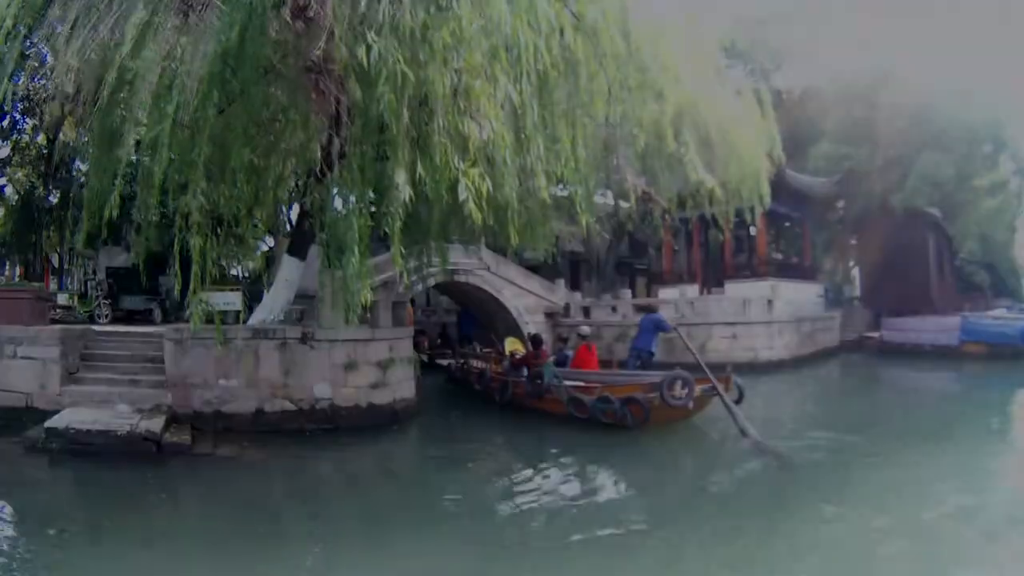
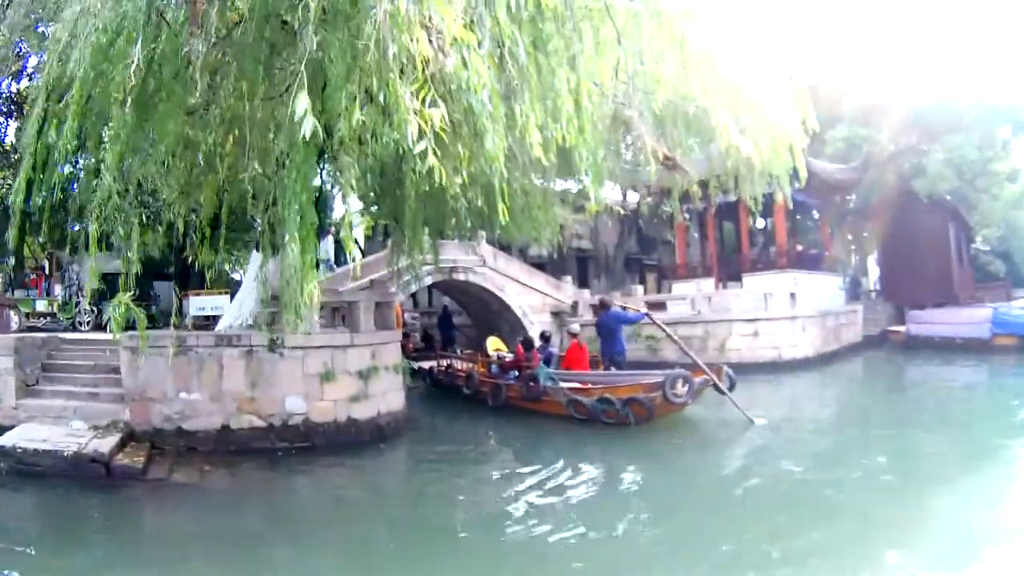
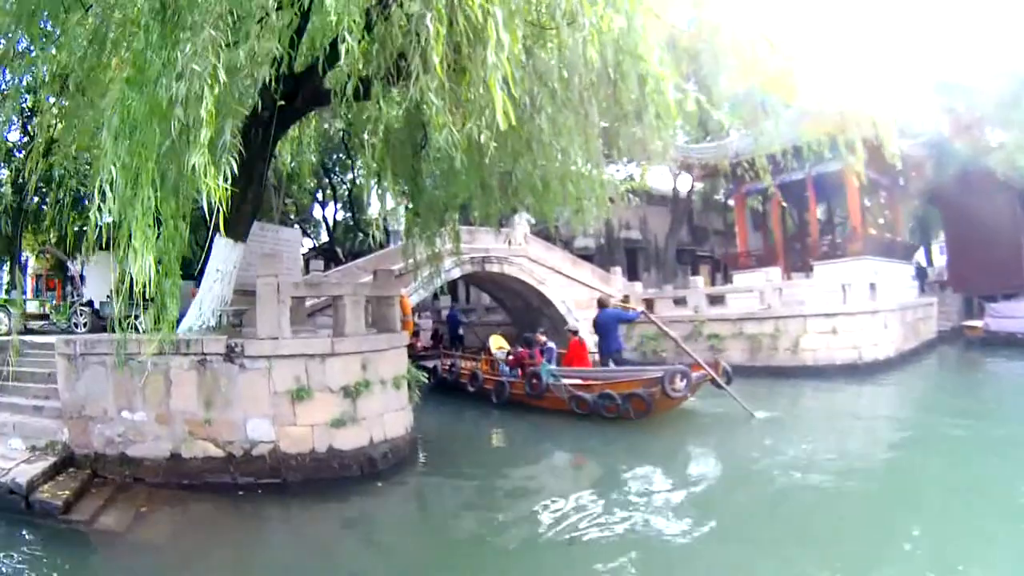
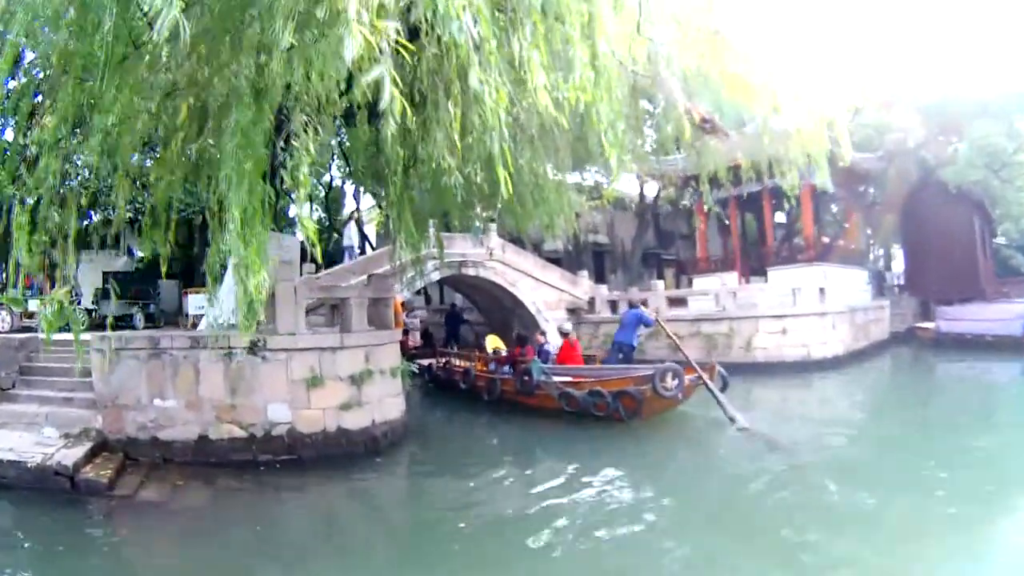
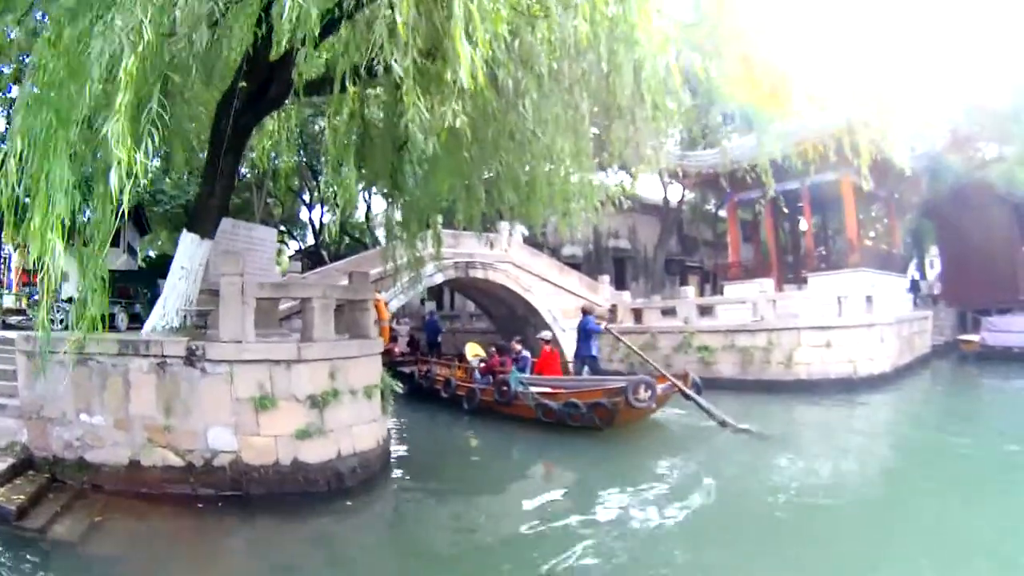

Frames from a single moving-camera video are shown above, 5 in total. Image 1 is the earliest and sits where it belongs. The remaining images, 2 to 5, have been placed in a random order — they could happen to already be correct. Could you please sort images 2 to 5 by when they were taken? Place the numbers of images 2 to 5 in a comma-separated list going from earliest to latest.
2, 4, 3, 5
